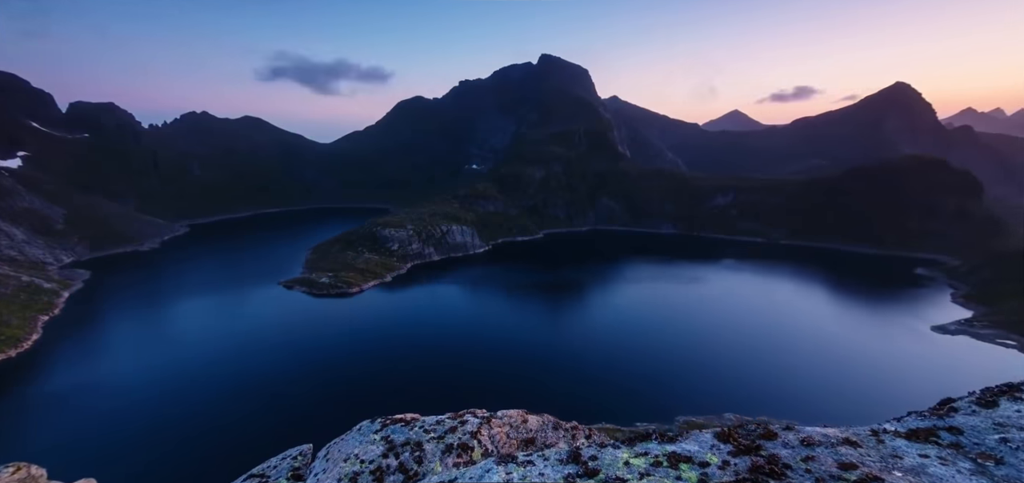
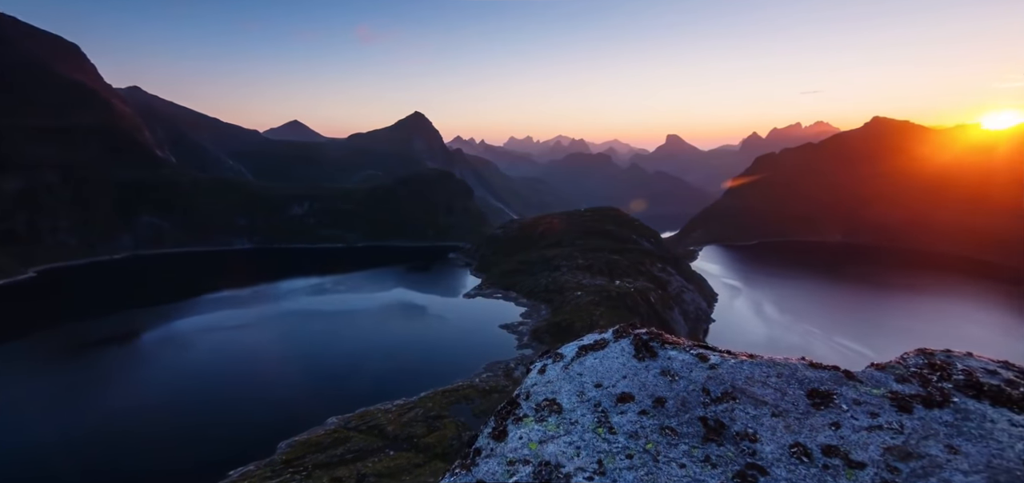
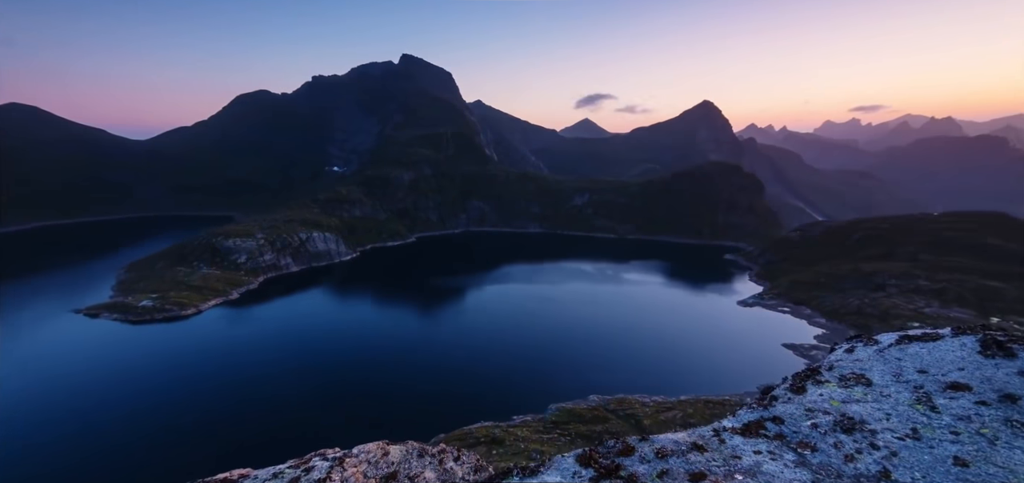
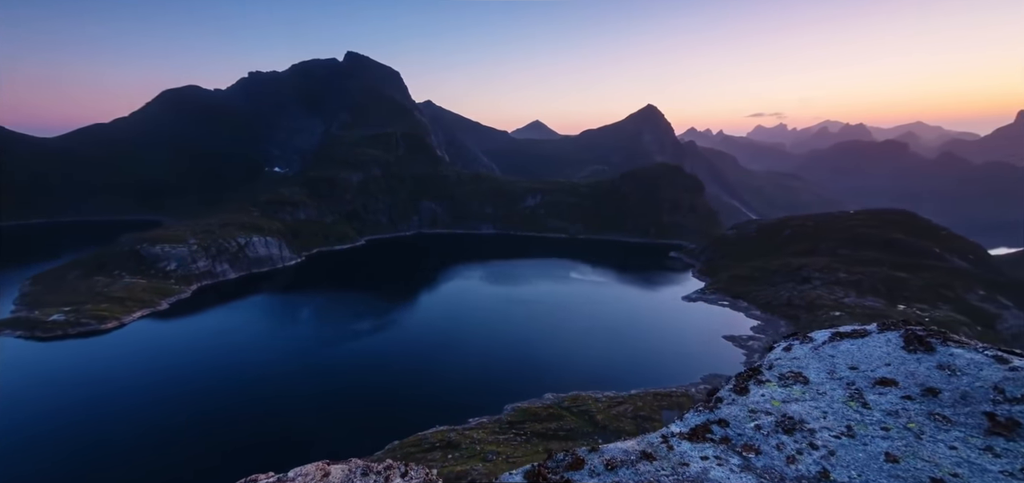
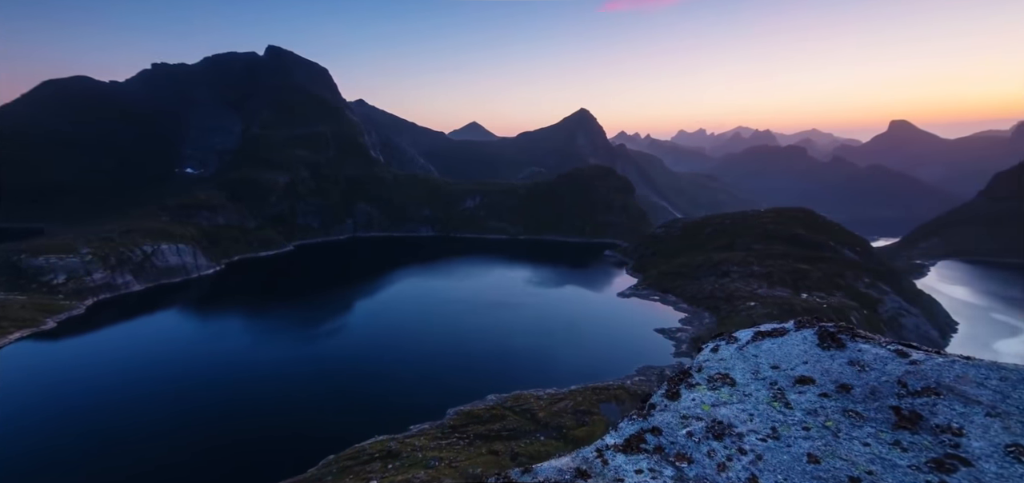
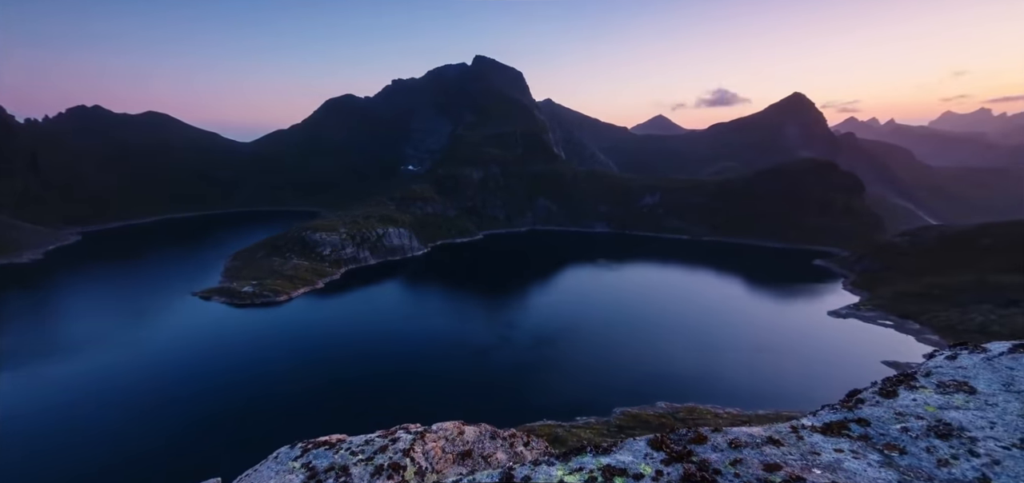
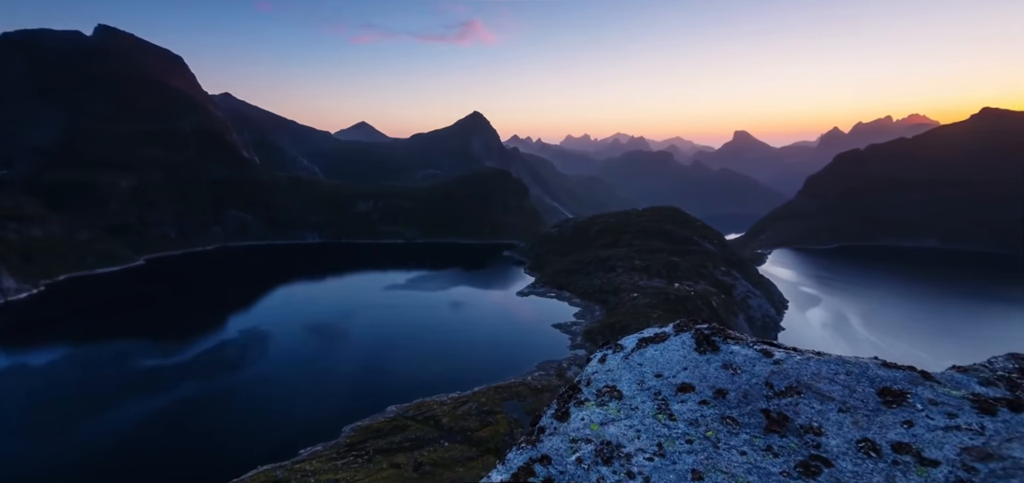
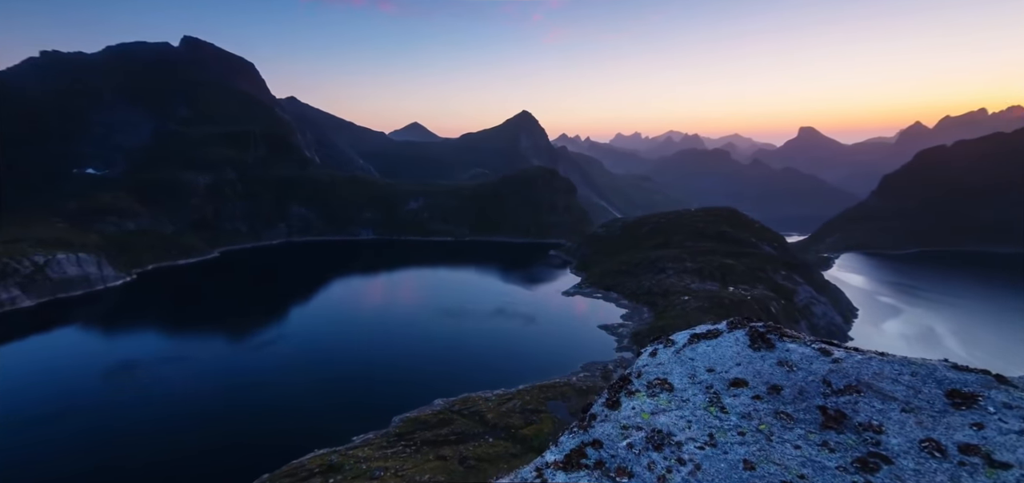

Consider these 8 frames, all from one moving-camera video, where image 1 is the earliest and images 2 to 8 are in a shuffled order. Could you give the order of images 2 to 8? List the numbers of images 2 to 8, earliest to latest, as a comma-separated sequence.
6, 3, 4, 5, 8, 7, 2
